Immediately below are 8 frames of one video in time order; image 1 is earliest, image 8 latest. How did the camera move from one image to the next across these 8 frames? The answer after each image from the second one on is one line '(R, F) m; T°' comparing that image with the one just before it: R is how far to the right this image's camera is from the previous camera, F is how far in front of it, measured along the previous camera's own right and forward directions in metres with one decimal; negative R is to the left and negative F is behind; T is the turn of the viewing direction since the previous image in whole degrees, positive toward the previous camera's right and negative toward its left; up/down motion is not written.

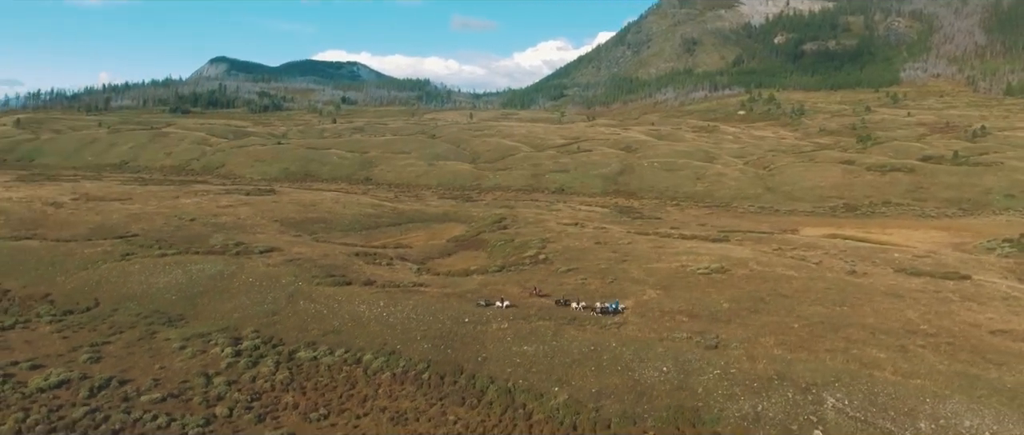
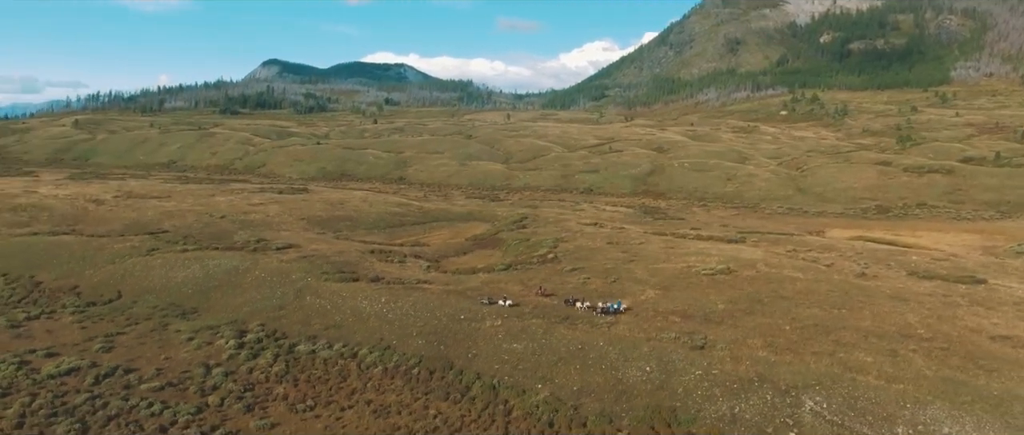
(+3.4, -0.2) m; -4°
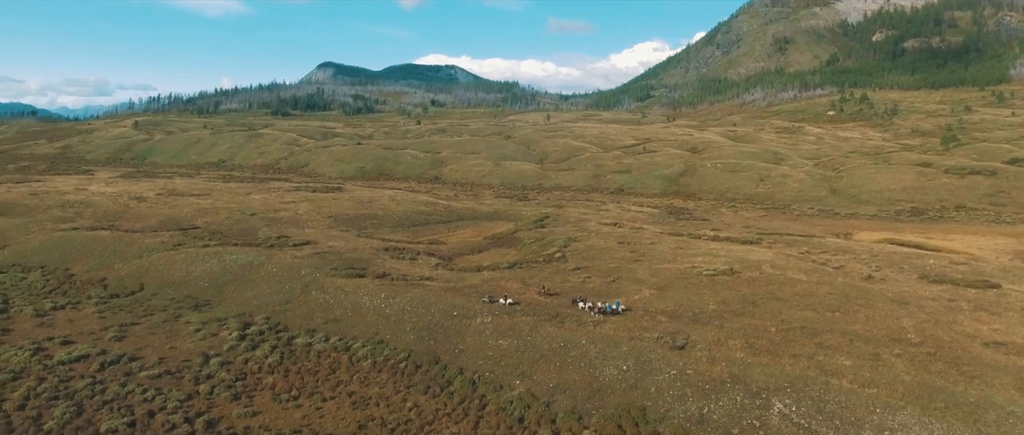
(+4.0, -0.2) m; -4°
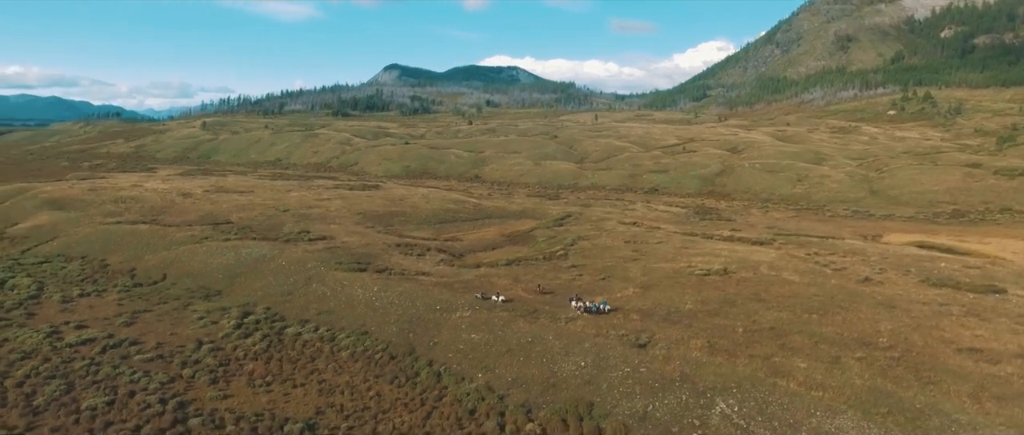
(+5.6, -0.3) m; -5°
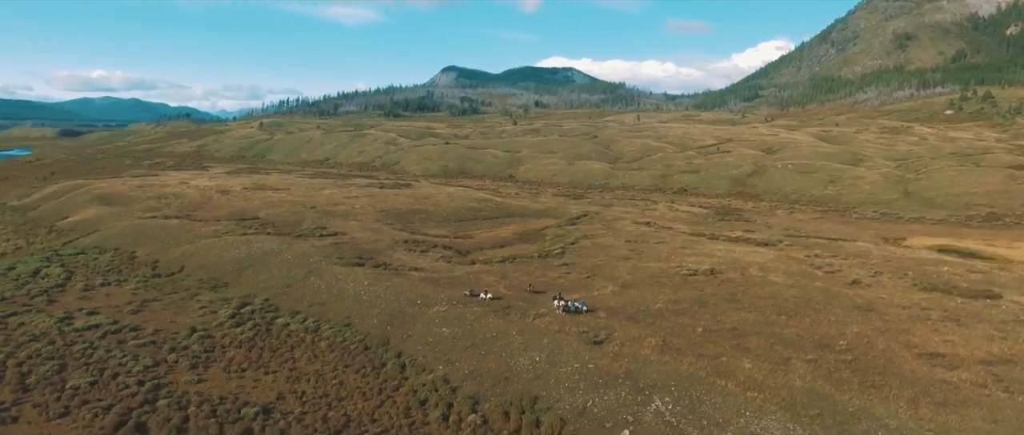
(+5.5, -0.3) m; -5°
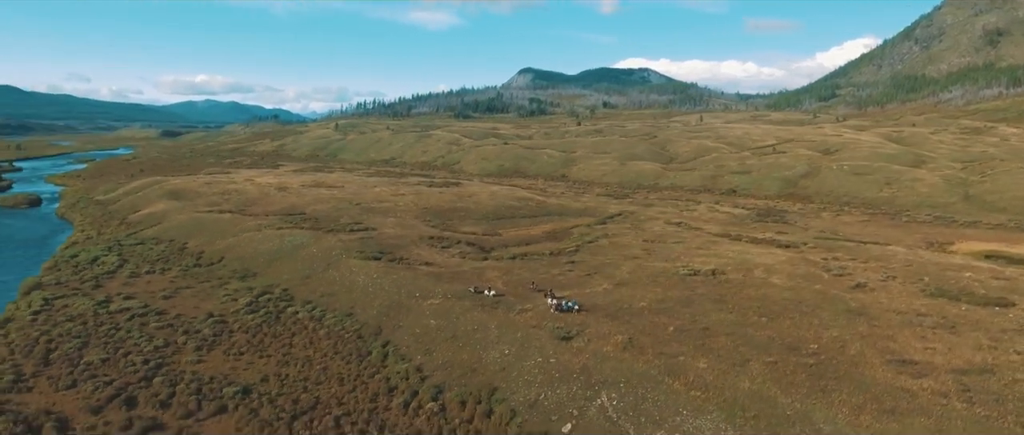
(+5.8, -0.3) m; -6°
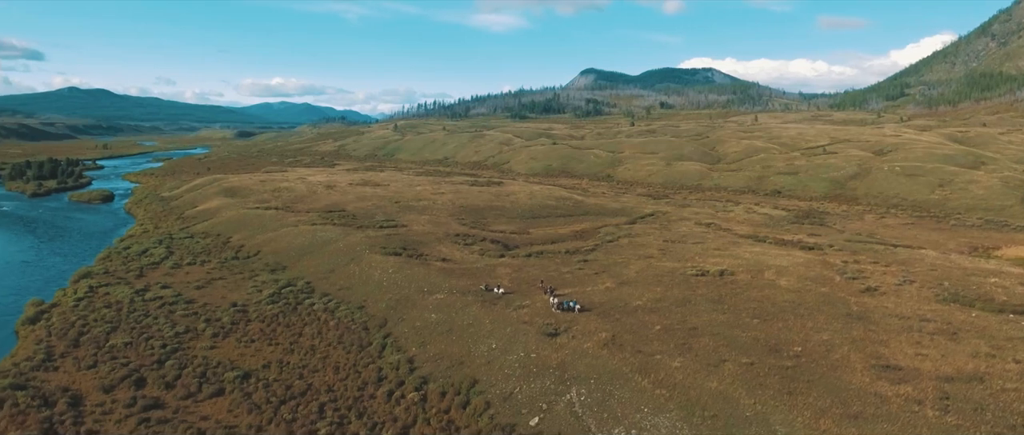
(+4.1, -0.3) m; -5°
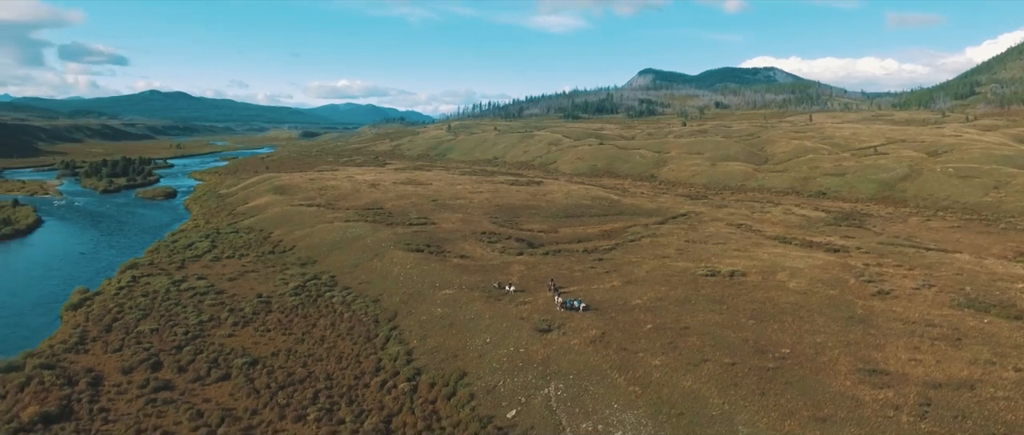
(+3.6, -0.3) m; -5°
